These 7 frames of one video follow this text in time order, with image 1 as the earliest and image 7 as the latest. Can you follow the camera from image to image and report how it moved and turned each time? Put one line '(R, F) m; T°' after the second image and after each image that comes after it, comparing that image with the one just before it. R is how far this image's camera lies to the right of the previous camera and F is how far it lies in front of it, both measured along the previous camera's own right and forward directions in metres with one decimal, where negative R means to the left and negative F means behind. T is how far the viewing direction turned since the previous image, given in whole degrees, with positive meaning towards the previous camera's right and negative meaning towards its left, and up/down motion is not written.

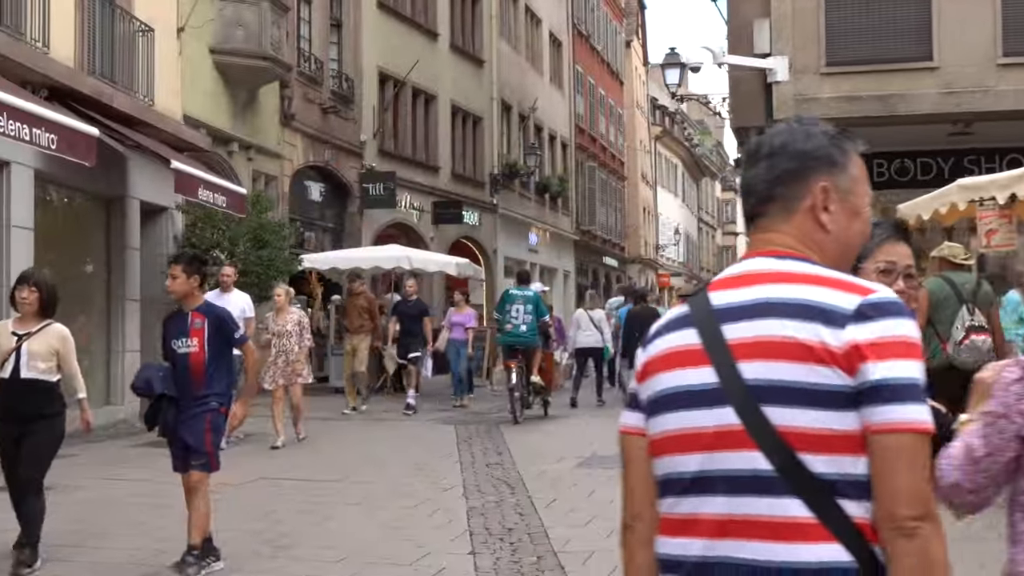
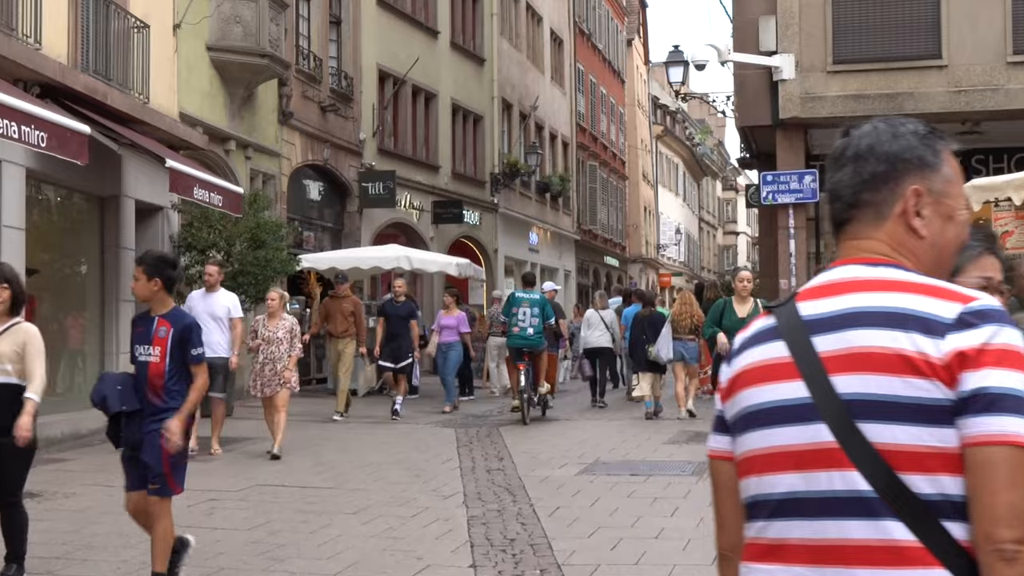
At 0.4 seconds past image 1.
(0.0, +0.3) m; 0°
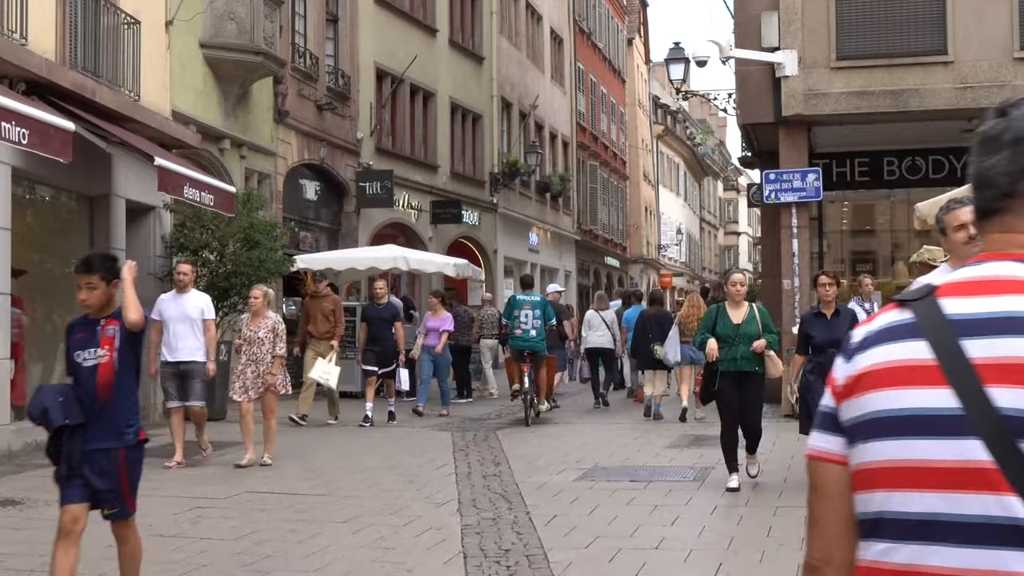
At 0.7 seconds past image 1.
(0.0, +0.3) m; 0°
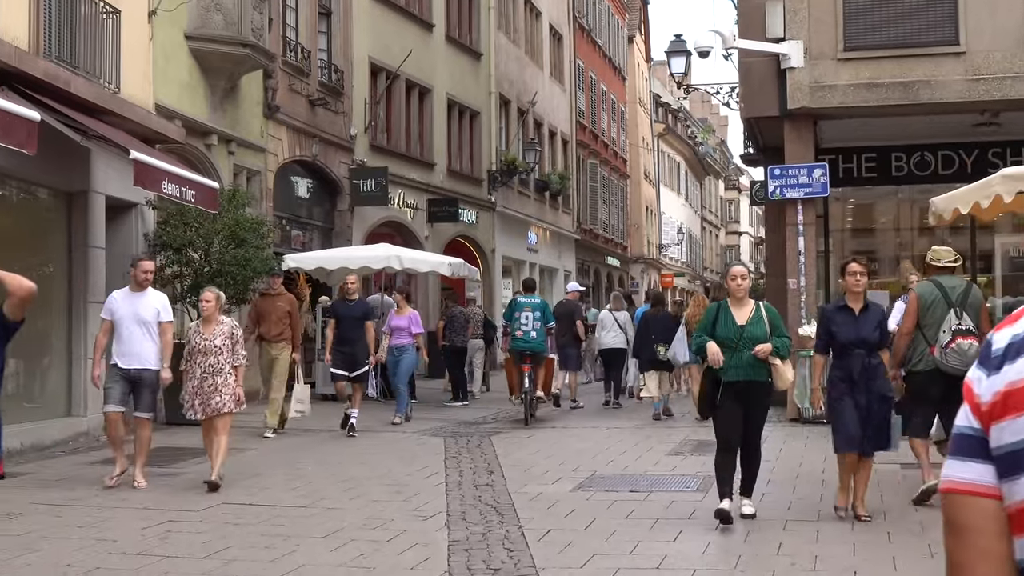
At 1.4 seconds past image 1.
(+0.1, +0.6) m; 0°
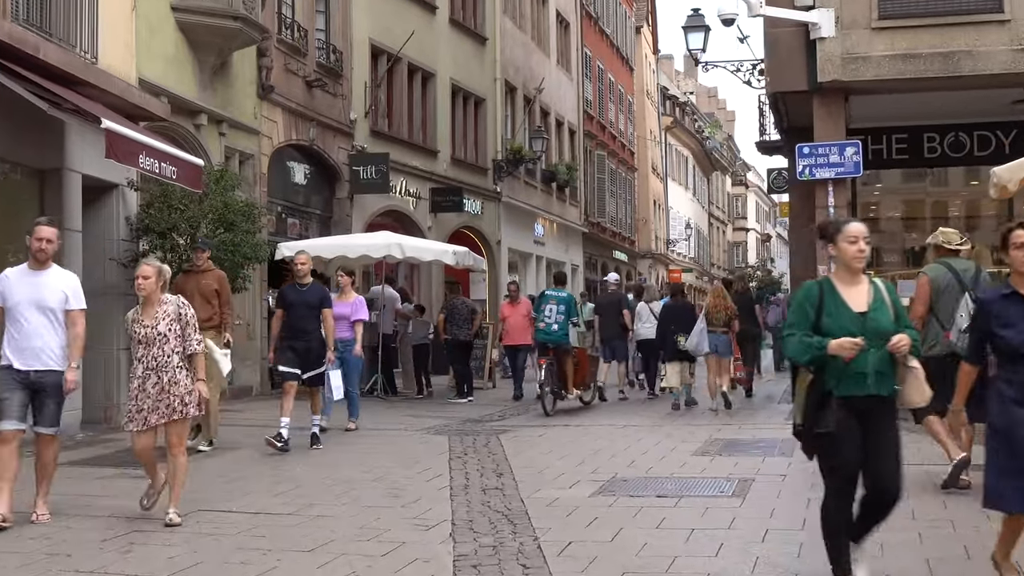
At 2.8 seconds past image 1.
(-0.1, +1.1) m; 0°
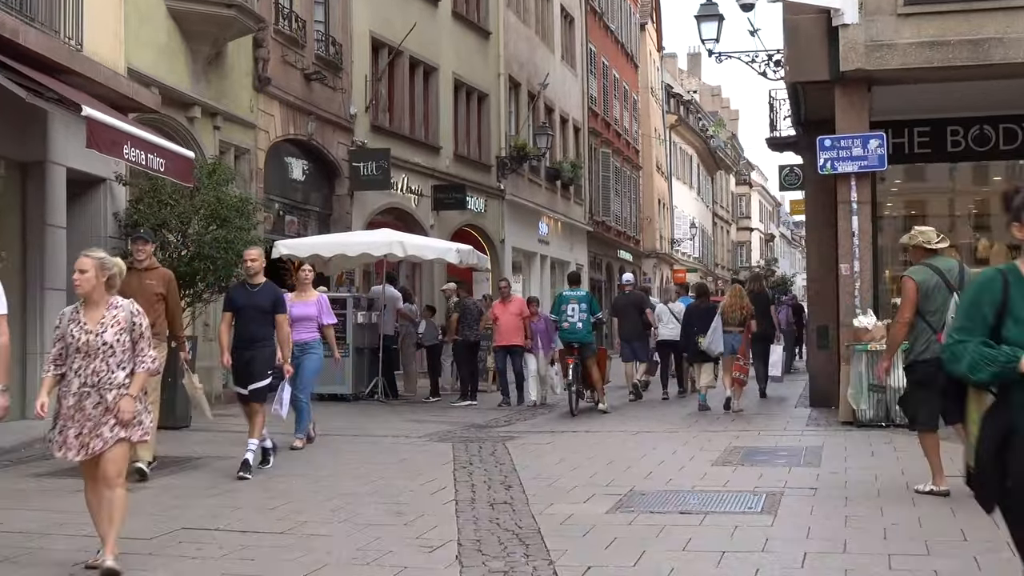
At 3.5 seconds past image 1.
(-0.1, +0.7) m; 0°
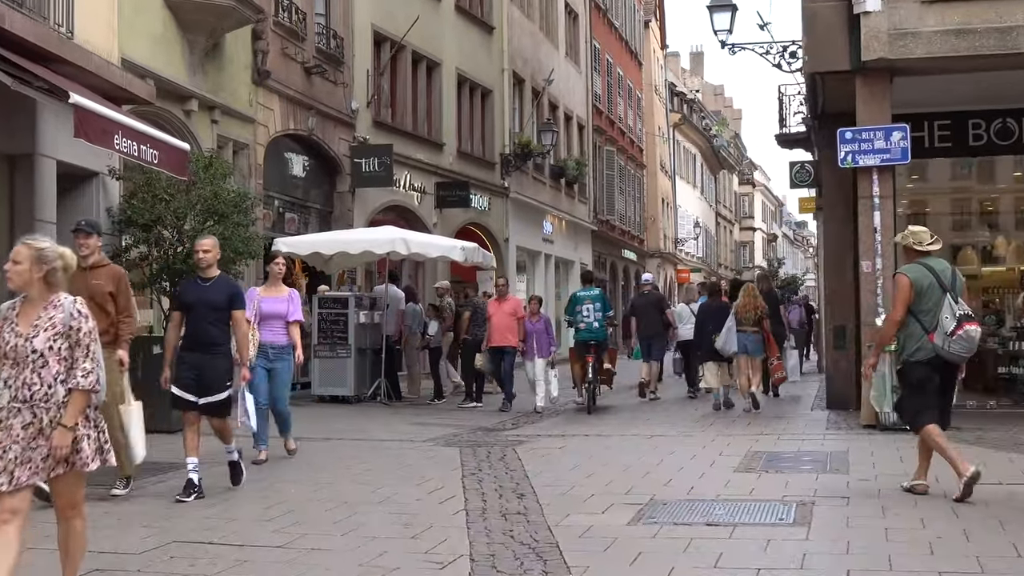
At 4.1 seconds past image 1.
(-0.1, +0.5) m; 0°
